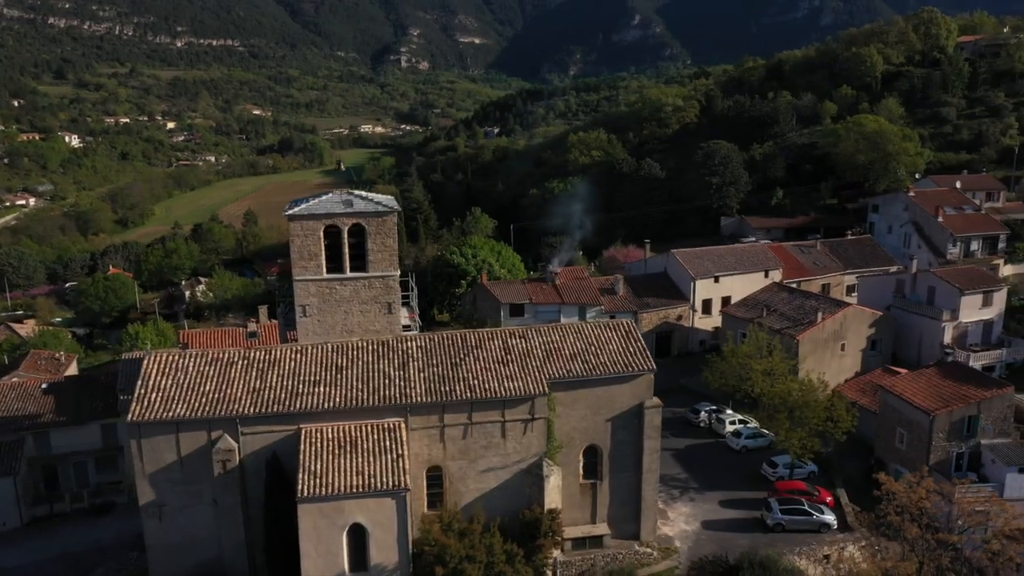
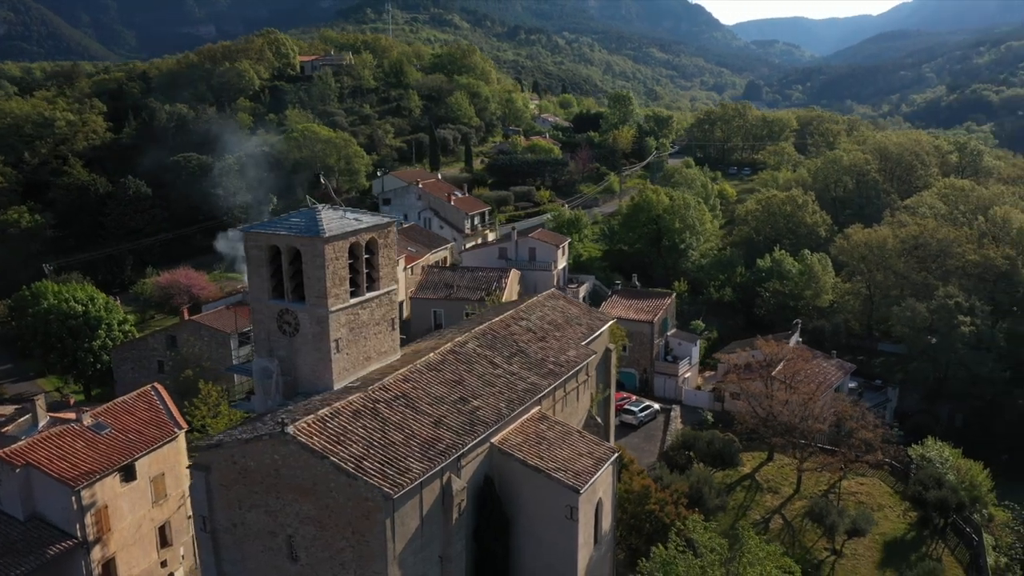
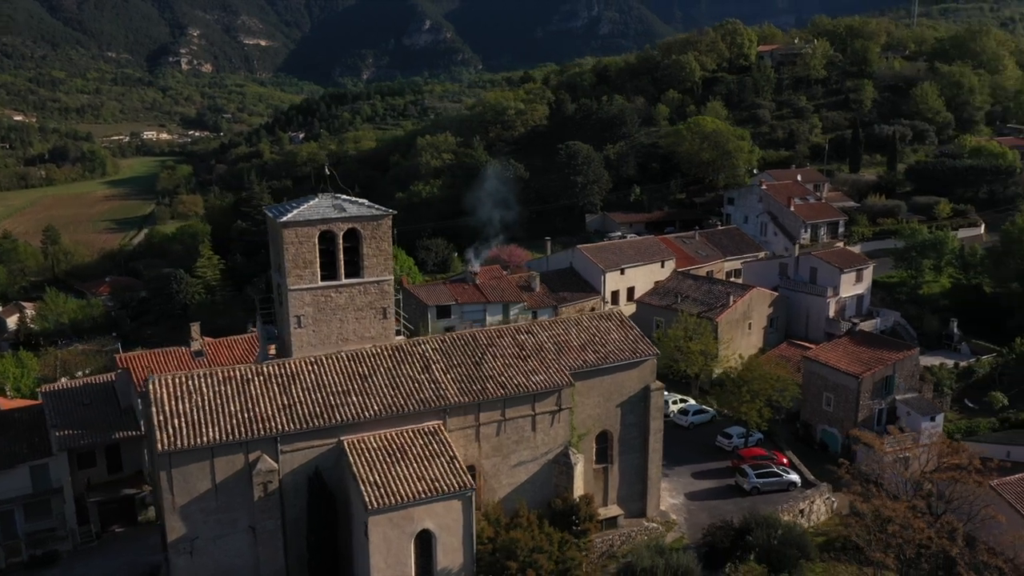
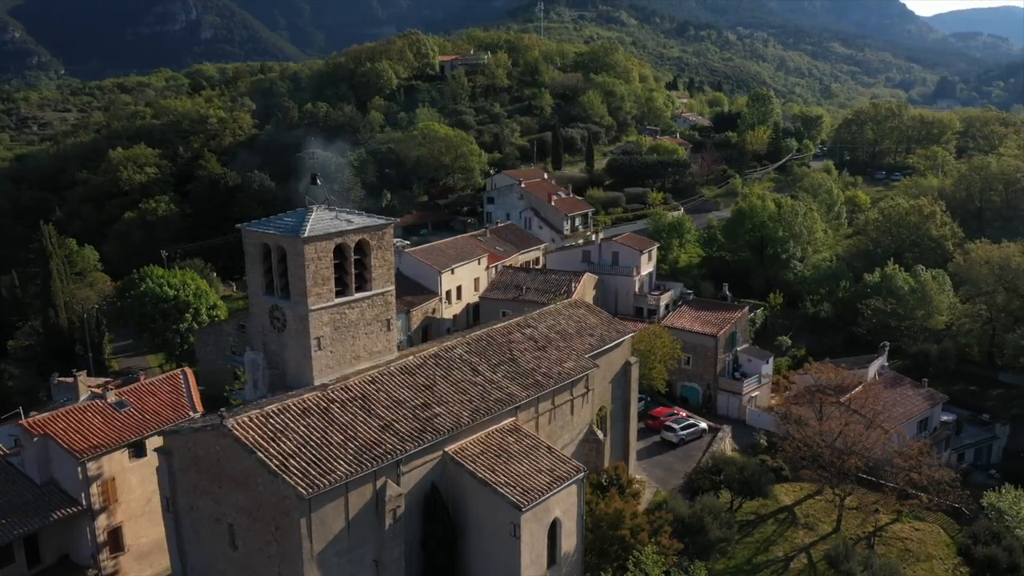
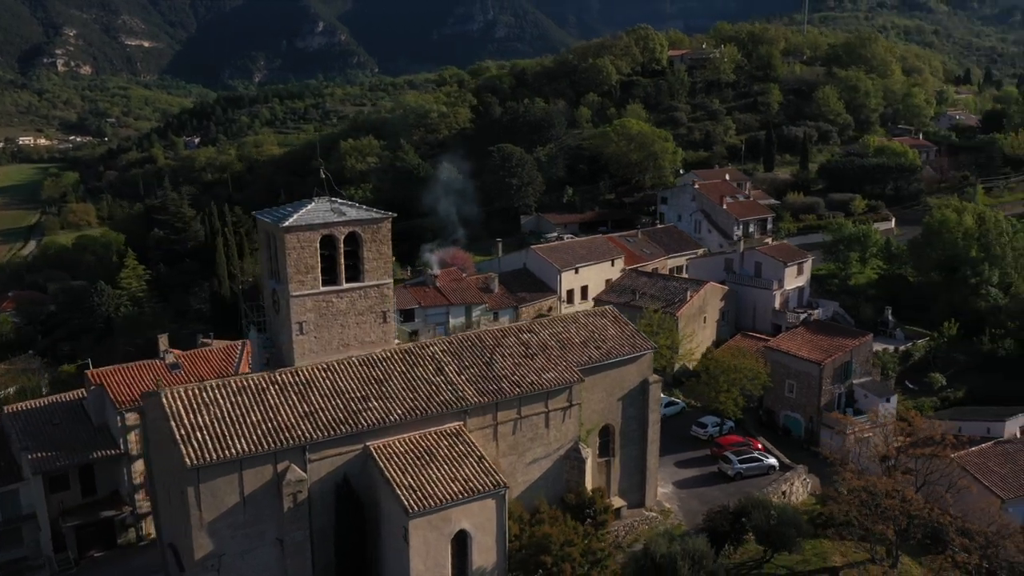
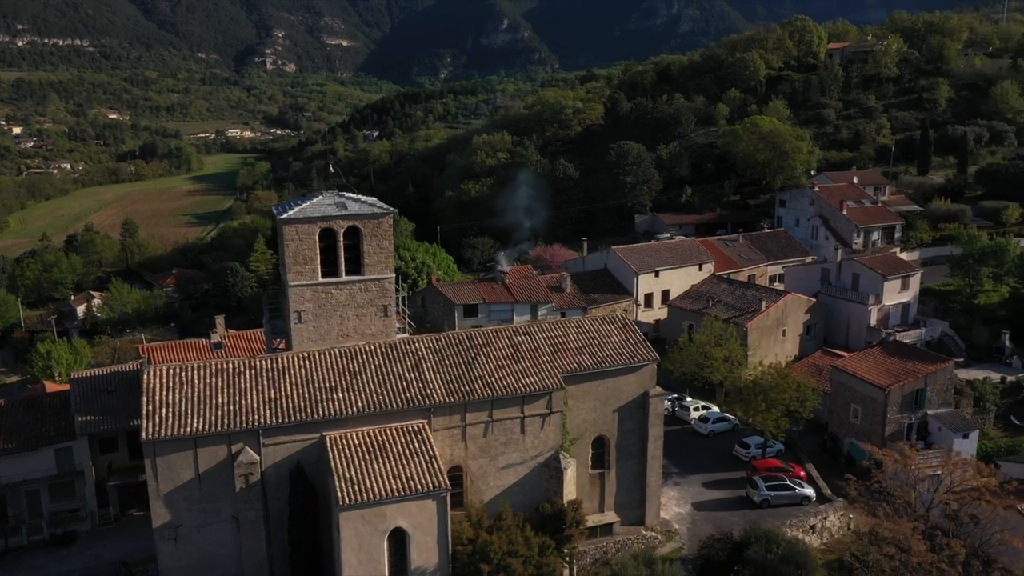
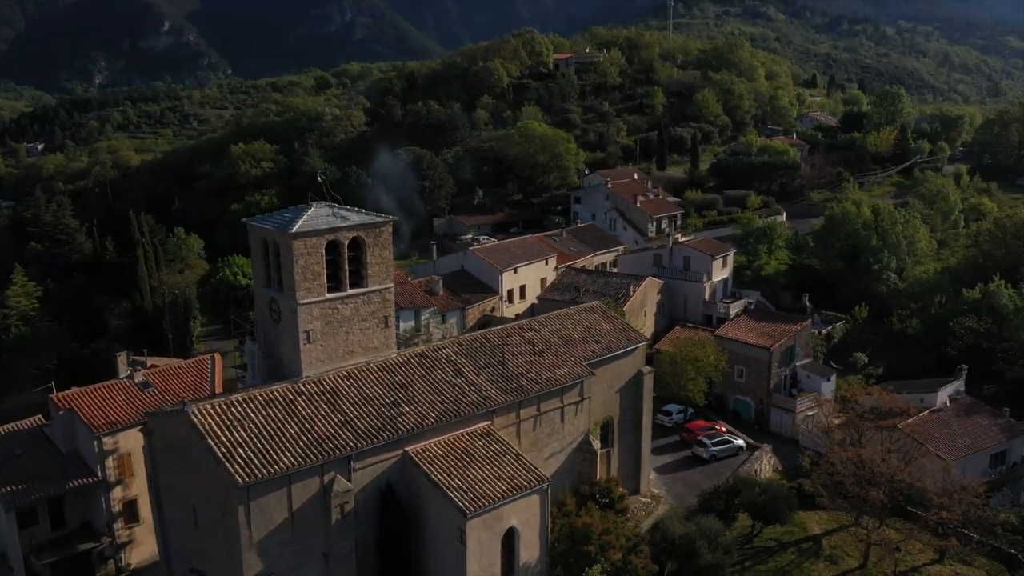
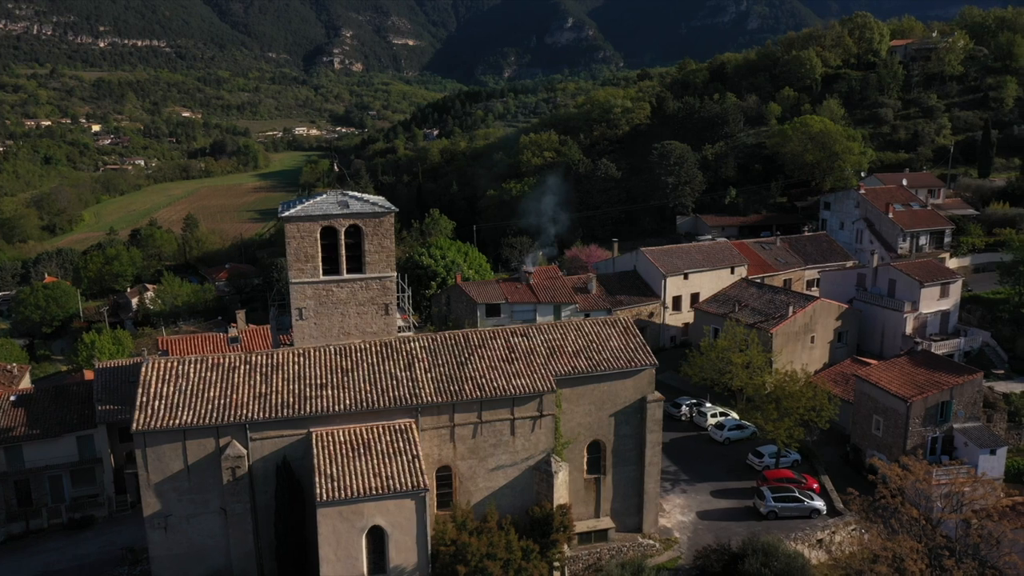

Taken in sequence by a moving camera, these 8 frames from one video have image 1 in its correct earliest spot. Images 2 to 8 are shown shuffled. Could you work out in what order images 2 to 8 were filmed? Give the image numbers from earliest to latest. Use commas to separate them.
8, 6, 3, 5, 7, 4, 2
